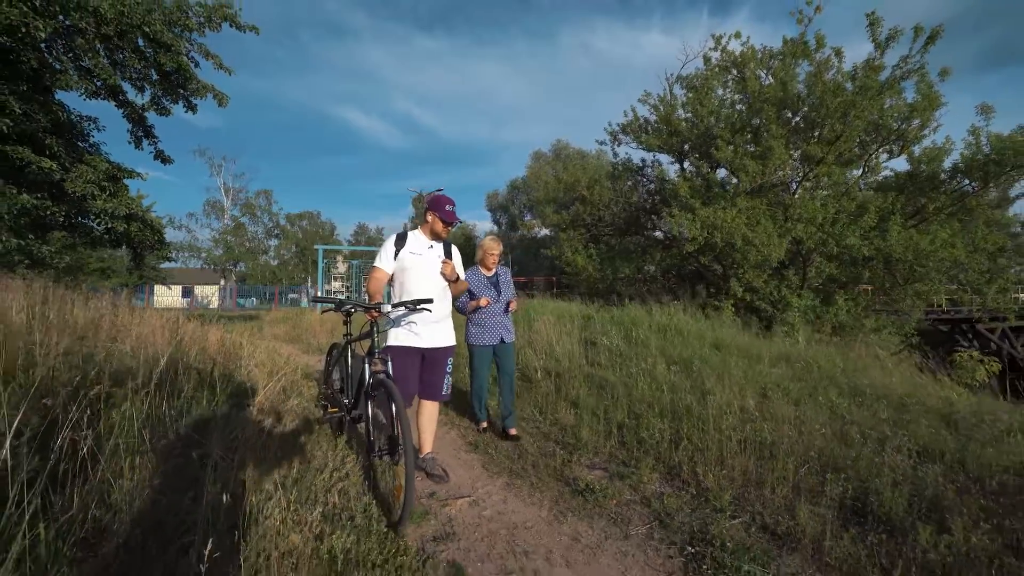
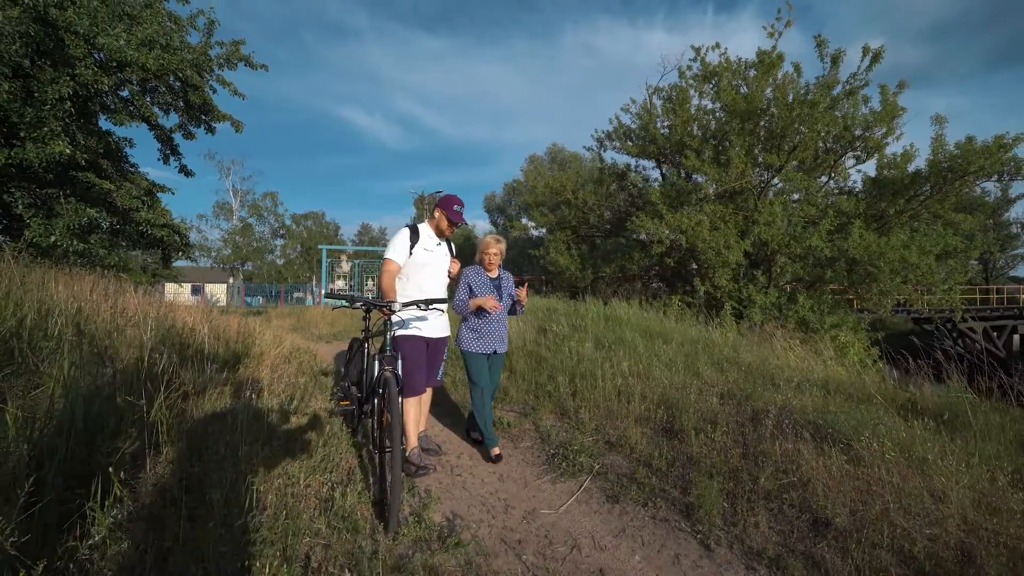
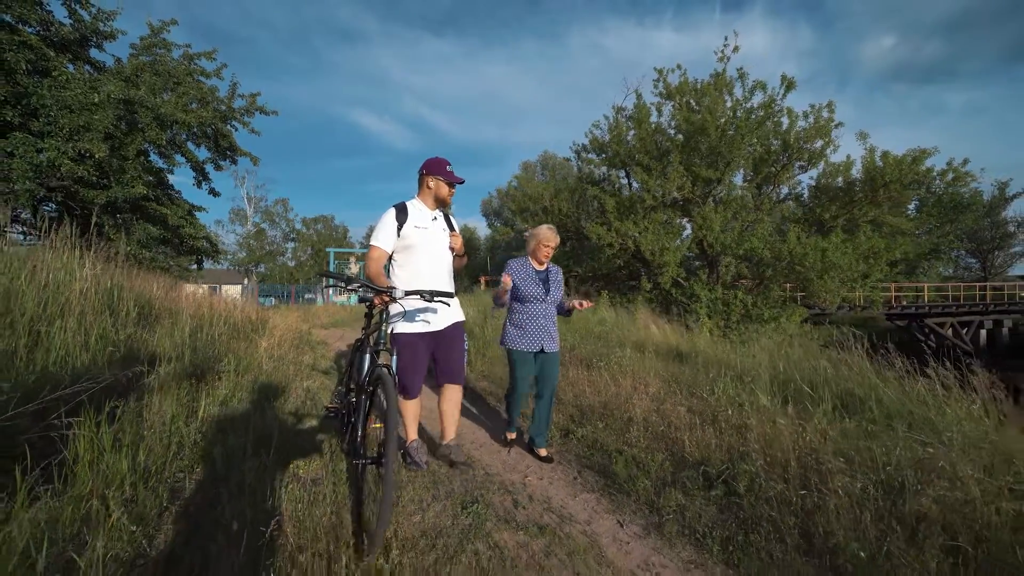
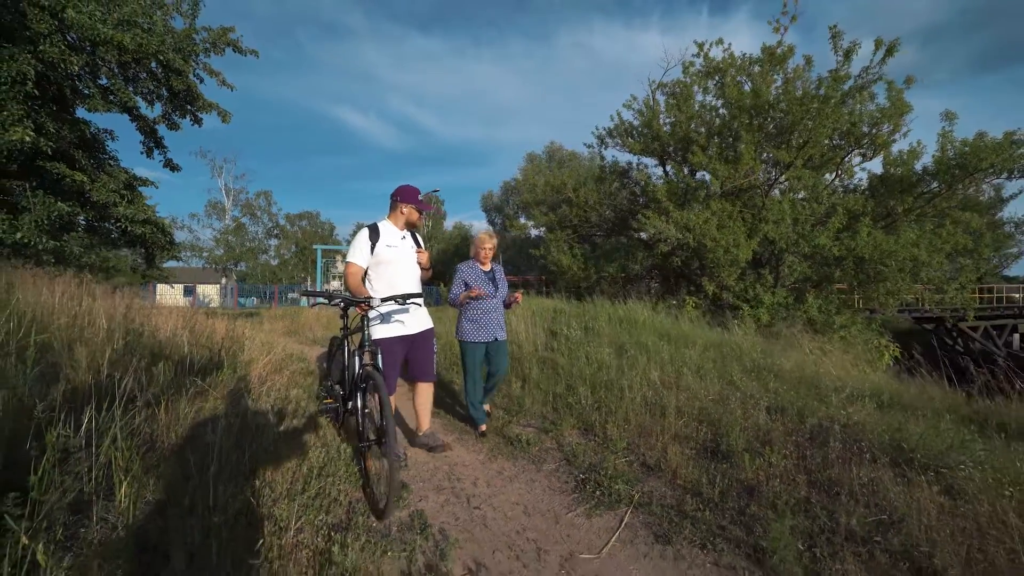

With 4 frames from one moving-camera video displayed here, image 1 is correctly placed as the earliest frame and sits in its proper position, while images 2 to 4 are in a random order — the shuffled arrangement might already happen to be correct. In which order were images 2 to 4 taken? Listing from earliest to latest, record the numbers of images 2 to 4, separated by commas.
4, 2, 3
